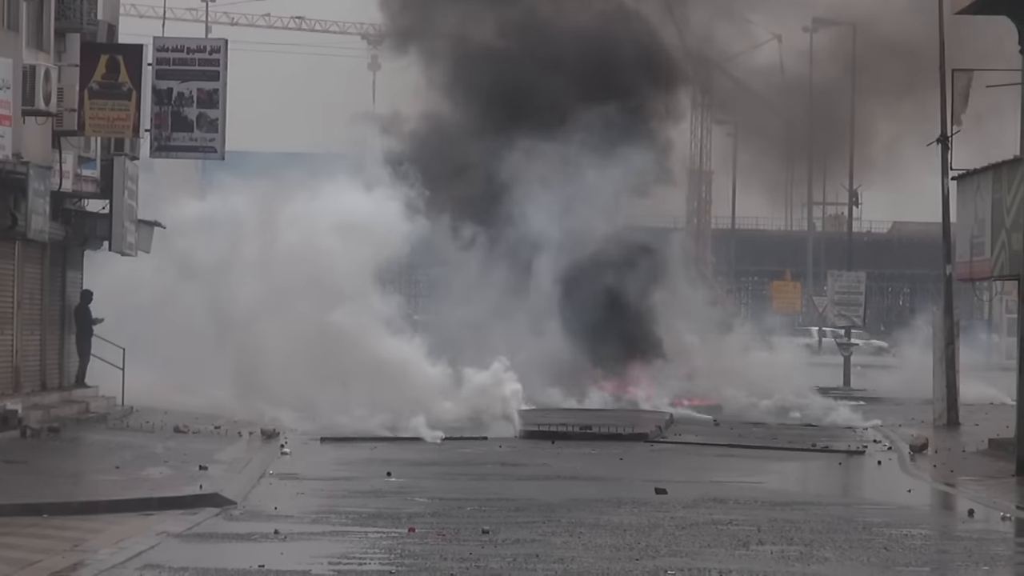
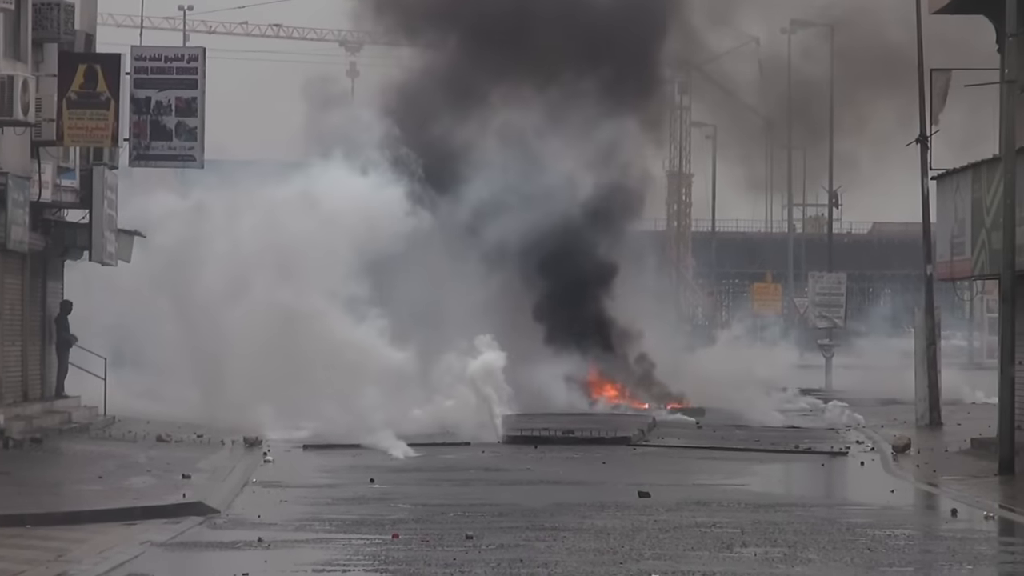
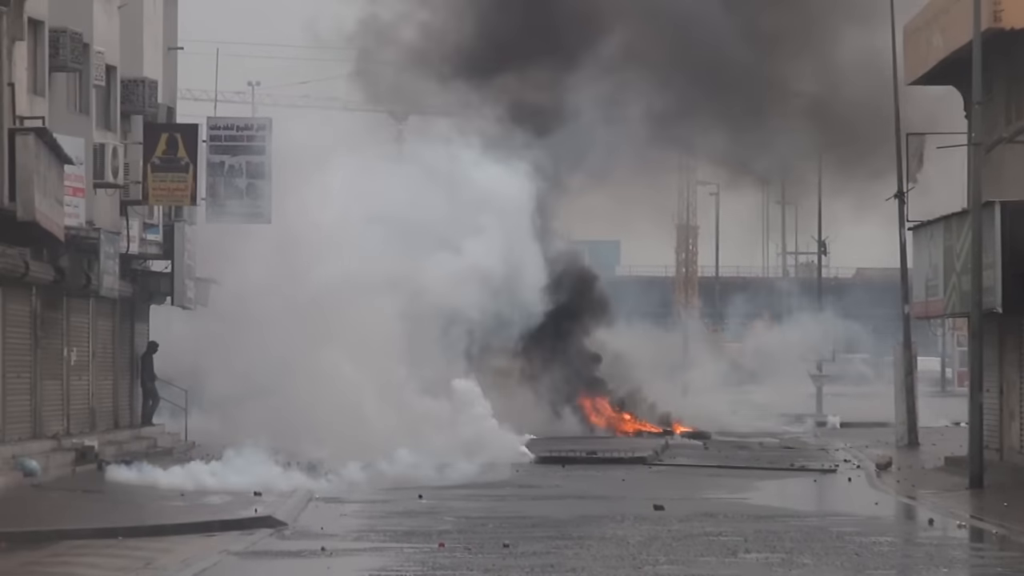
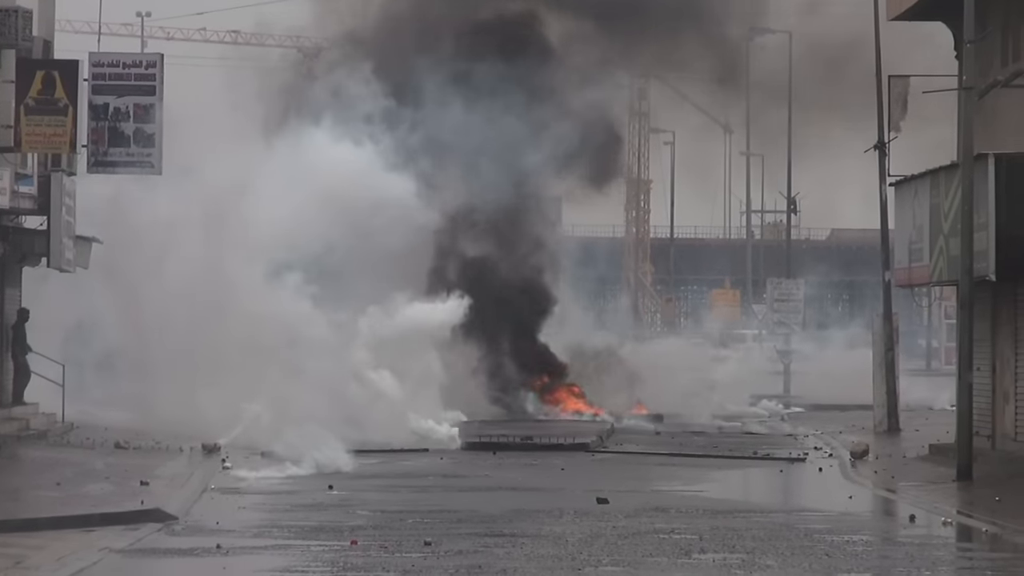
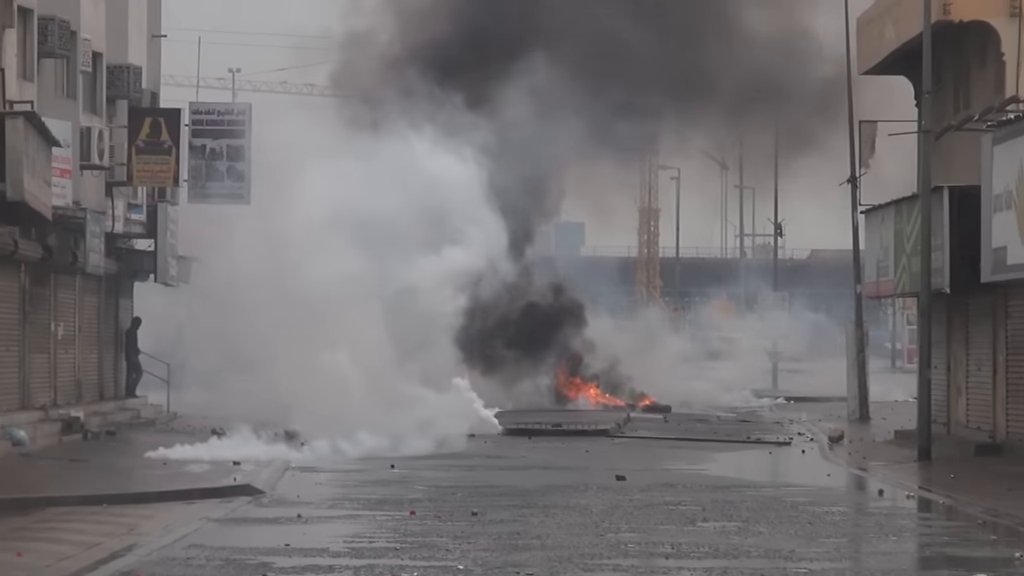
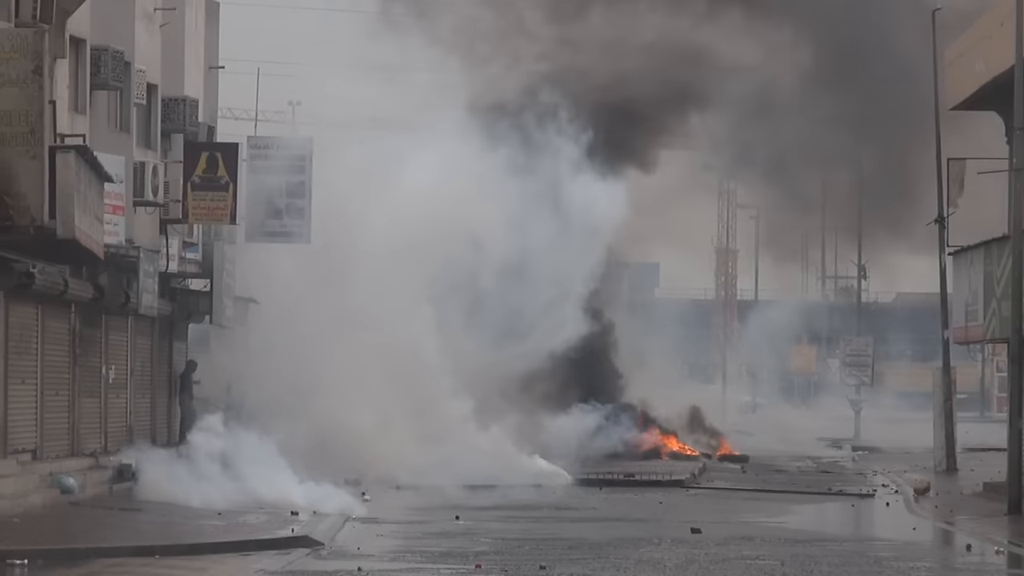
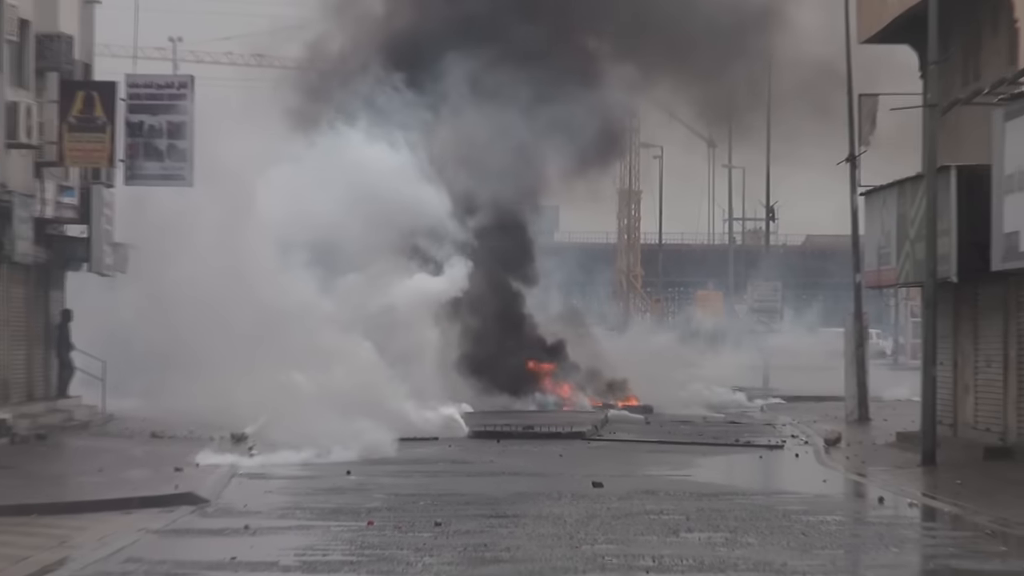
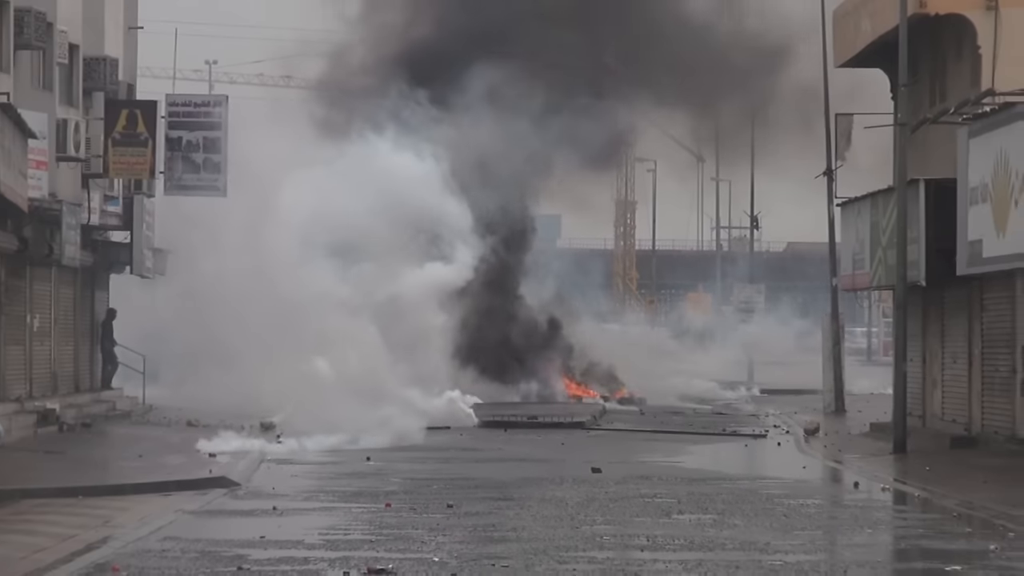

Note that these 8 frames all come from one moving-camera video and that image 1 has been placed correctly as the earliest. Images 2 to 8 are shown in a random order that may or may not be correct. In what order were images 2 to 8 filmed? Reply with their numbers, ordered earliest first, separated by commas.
2, 4, 7, 8, 5, 3, 6
